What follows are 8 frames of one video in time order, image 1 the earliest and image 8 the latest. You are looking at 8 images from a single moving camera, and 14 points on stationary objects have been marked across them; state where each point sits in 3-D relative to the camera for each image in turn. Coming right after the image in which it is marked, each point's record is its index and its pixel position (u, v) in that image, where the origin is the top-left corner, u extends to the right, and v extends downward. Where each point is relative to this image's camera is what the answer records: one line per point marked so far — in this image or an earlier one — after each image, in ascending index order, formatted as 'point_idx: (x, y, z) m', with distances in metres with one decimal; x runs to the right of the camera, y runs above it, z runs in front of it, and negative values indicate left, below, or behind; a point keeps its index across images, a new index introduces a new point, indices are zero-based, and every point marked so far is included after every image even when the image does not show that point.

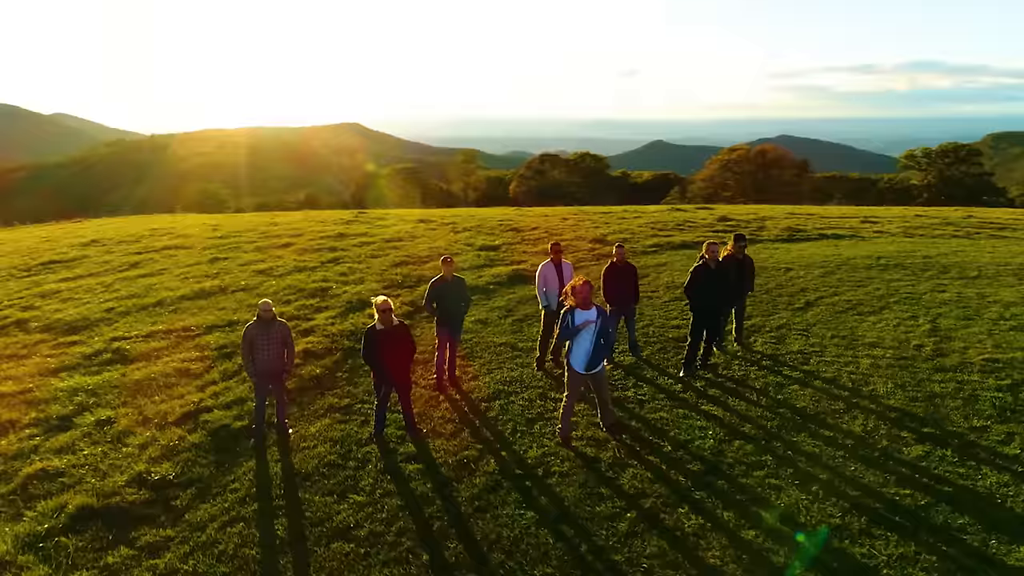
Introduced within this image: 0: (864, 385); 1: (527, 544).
0: (+5.8, -1.6, +12.0) m
1: (+0.1, -2.9, +8.2) m
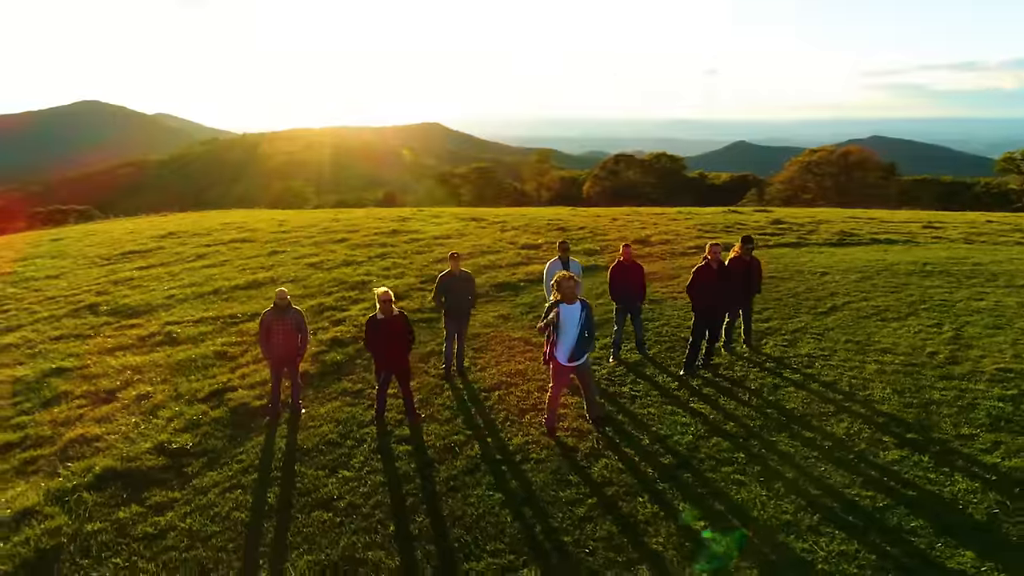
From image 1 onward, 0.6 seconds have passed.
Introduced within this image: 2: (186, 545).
0: (+5.7, -1.7, +11.9) m
1: (-0.3, -2.8, +8.7) m
2: (-3.9, -3.1, +8.7) m
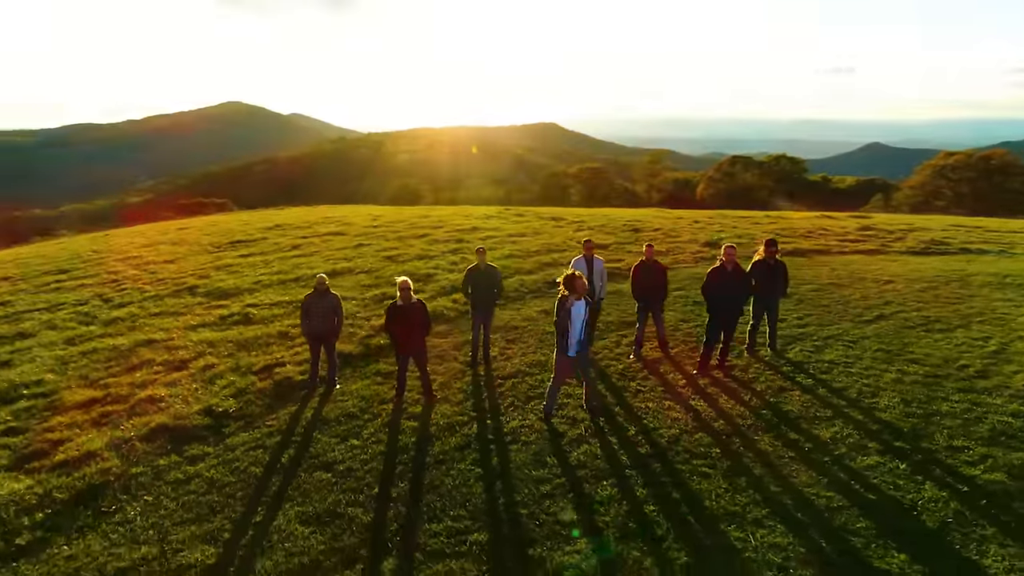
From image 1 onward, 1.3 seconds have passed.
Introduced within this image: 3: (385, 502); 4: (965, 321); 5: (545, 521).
0: (+5.8, -1.8, +11.8) m
1: (-0.7, -2.7, +9.6) m
2: (-4.3, -2.8, +10.1) m
3: (-1.7, -2.8, +9.4) m
4: (+9.9, -0.7, +15.8) m
5: (+0.4, -2.8, +8.6) m
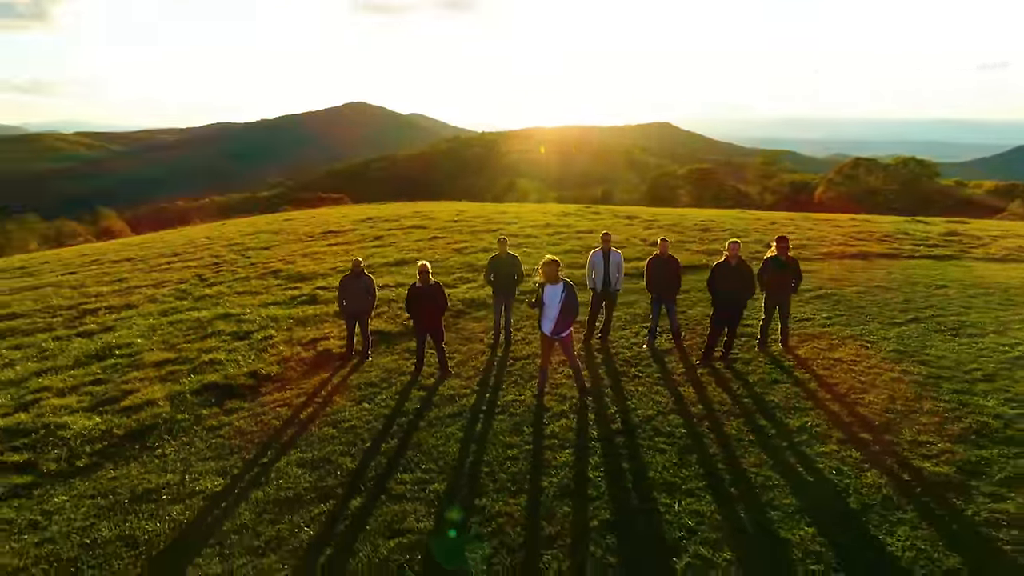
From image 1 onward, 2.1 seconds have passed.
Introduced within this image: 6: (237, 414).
0: (+5.7, -1.7, +11.9) m
1: (-1.1, -2.4, +10.7) m
2: (-4.6, -2.4, +11.8) m
3: (-2.1, -2.5, +10.7) m
4: (+10.4, -0.8, +15.3) m
5: (-0.2, -2.5, +9.6) m
6: (-4.8, -2.2, +12.7) m
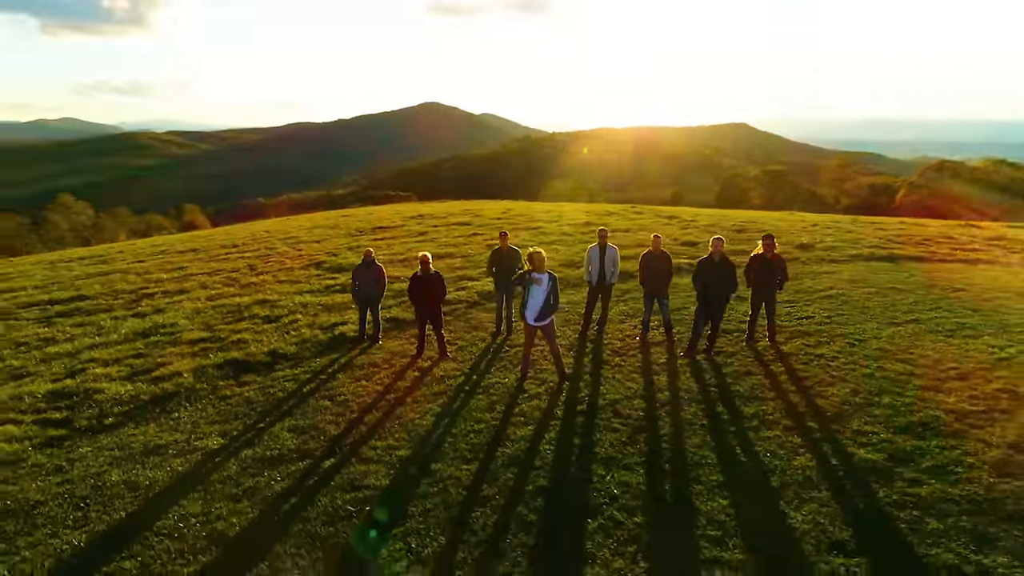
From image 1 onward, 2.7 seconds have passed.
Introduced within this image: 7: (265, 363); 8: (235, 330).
0: (+5.3, -1.7, +12.3) m
1: (-1.6, -2.2, +11.7) m
2: (-5.0, -2.1, +13.1) m
3: (-2.6, -2.2, +11.8) m
4: (+10.3, -0.9, +15.2) m
5: (-0.8, -2.3, +10.6) m
6: (-5.1, -1.9, +14.0) m
7: (-5.3, -1.6, +15.4) m
8: (-7.1, -1.1, +18.5) m
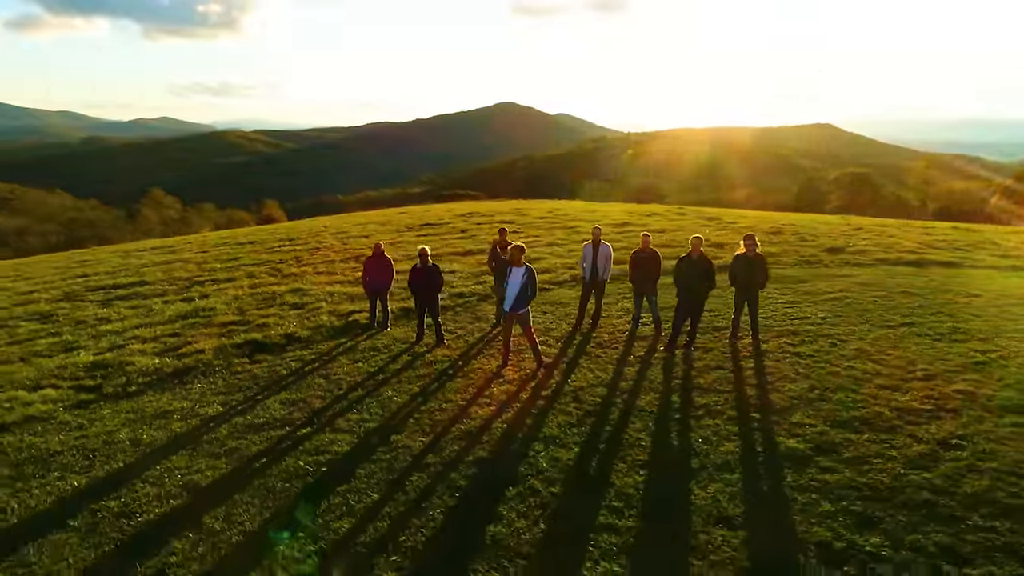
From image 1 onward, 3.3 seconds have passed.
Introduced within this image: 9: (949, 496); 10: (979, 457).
0: (+4.8, -1.6, +12.7) m
1: (-2.2, -2.0, +12.8) m
2: (-5.4, -1.8, +14.5) m
3: (-3.1, -2.0, +13.0) m
4: (+10.1, -1.0, +15.1) m
5: (-1.5, -2.2, +11.6) m
6: (-5.4, -1.6, +15.4) m
7: (-5.4, -1.3, +16.8) m
8: (-6.9, -0.7, +20.1) m
9: (+5.1, -2.4, +8.4) m
10: (+6.0, -2.2, +9.4) m
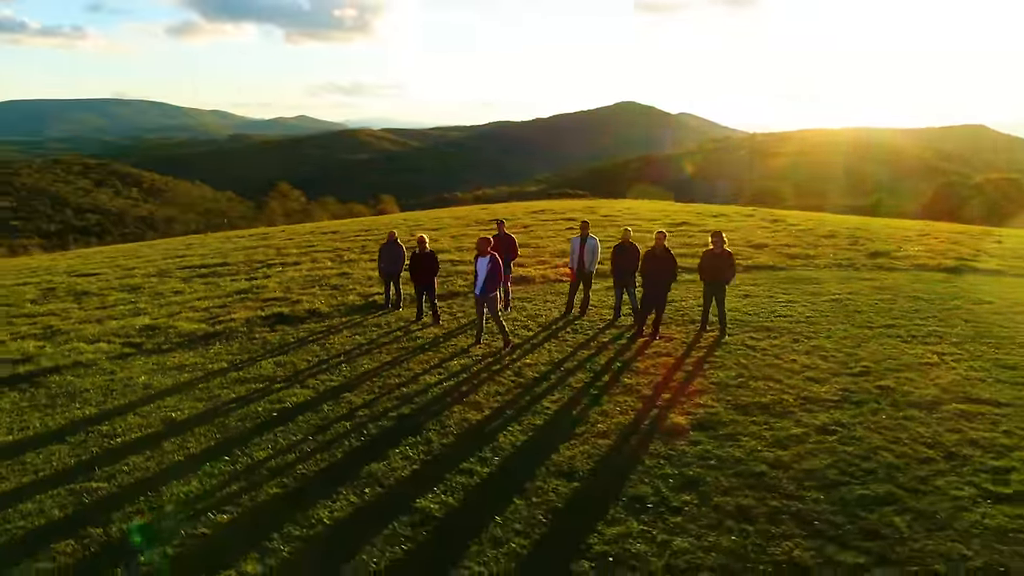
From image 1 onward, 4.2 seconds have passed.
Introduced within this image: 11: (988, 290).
0: (+3.8, -1.5, +13.4) m
1: (-3.0, -1.6, +14.6) m
2: (-5.9, -1.3, +16.7) m
3: (-3.9, -1.5, +14.9) m
4: (+9.4, -1.1, +14.9) m
5: (-2.5, -1.8, +13.3) m
6: (-5.8, -1.1, +17.7) m
7: (-5.6, -0.8, +19.0) m
8: (-6.5, -0.2, +22.5) m
9: (+3.4, -2.3, +9.1) m
10: (+4.5, -2.1, +9.9) m
11: (+13.0, -0.1, +19.7) m
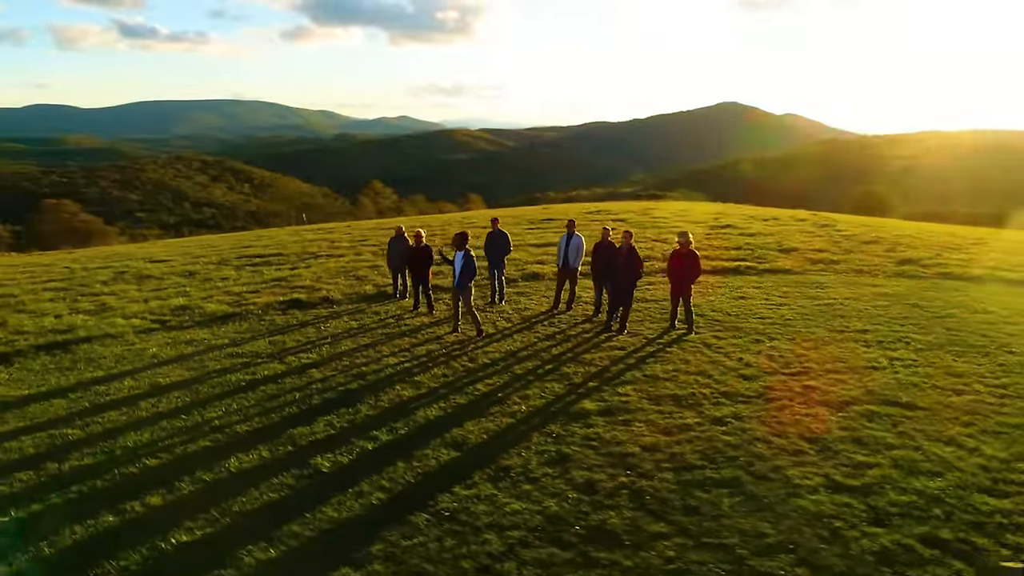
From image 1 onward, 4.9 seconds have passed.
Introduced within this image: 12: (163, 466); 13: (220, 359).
0: (+2.8, -1.5, +13.9) m
1: (-3.8, -1.3, +16.0) m
2: (-6.3, -0.9, +18.5) m
3: (-4.6, -1.3, +16.4) m
4: (+8.7, -1.2, +14.7) m
5: (-3.5, -1.5, +14.6) m
6: (-6.1, -0.7, +19.4) m
7: (-5.7, -0.4, +20.7) m
8: (-6.2, +0.2, +24.3) m
9: (+1.9, -2.2, +9.7) m
10: (+3.1, -2.1, +10.4) m
11: (+12.8, -0.3, +19.0) m
12: (-4.8, -2.4, +9.8) m
13: (-6.2, -1.5, +15.3) m
